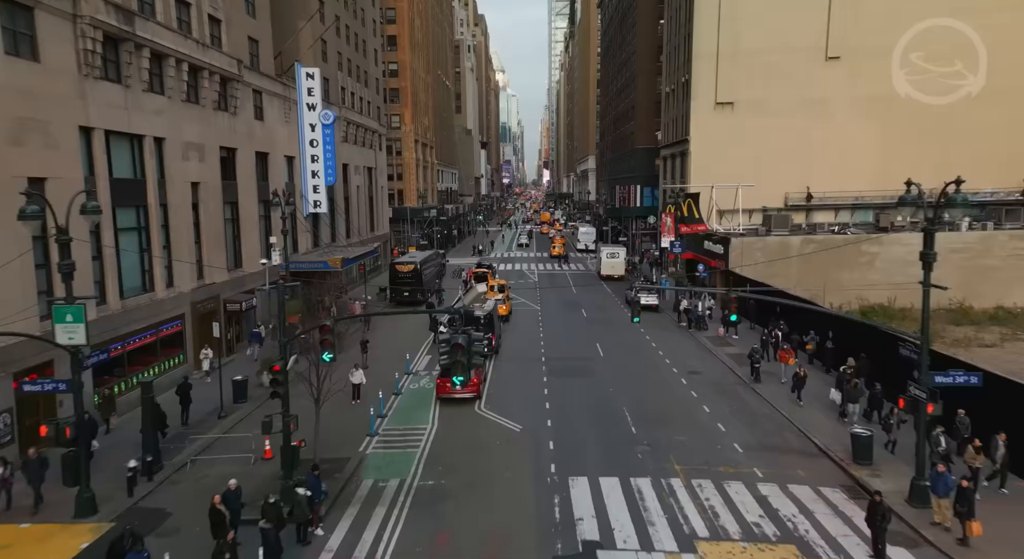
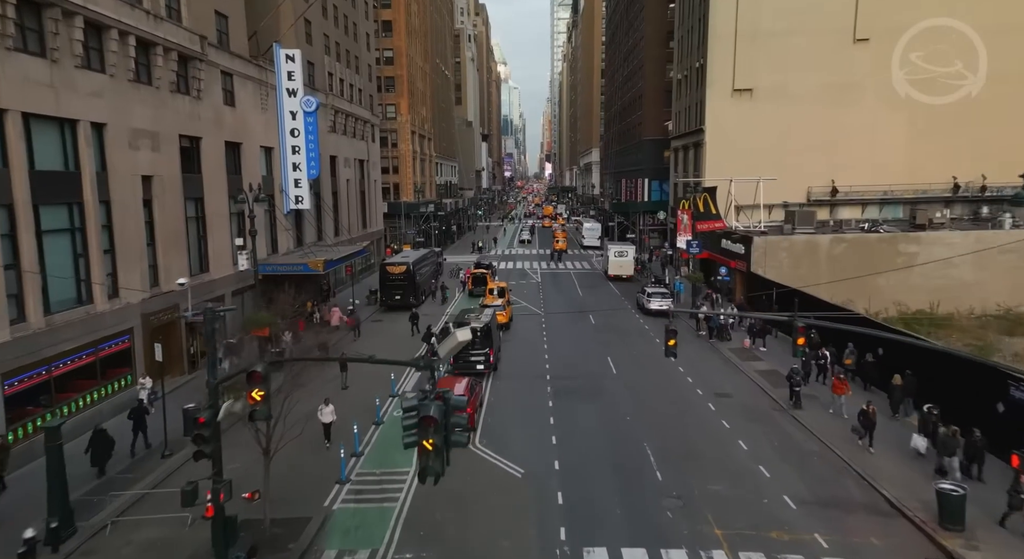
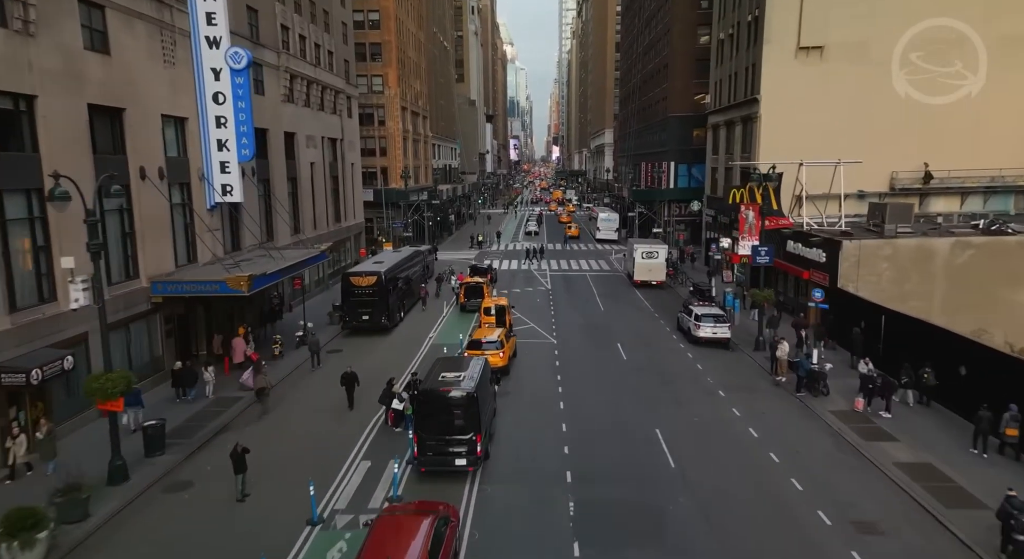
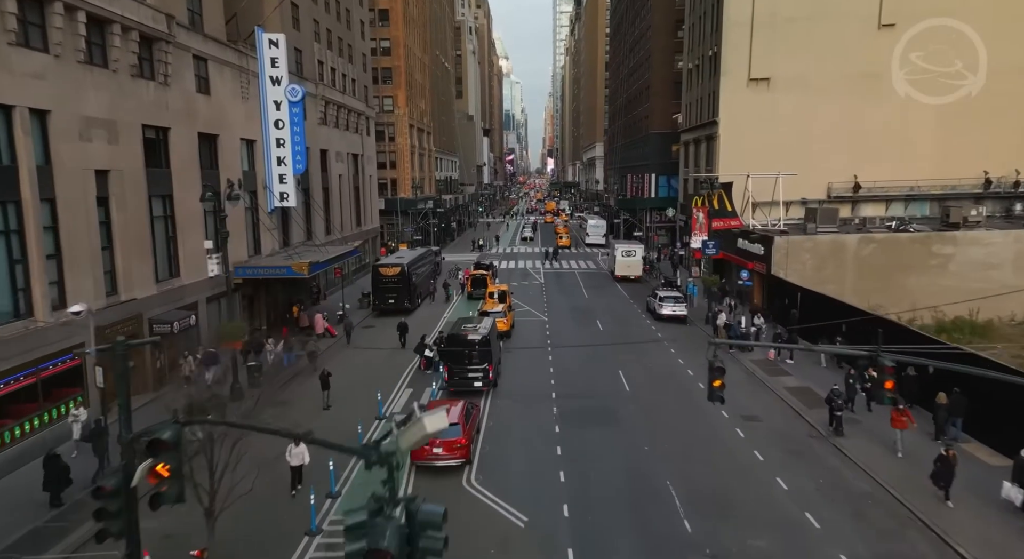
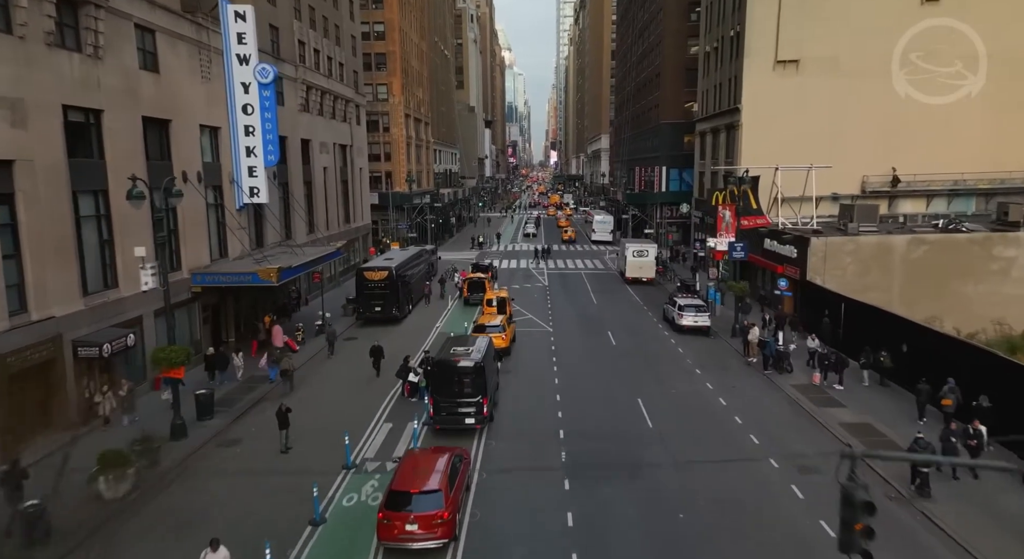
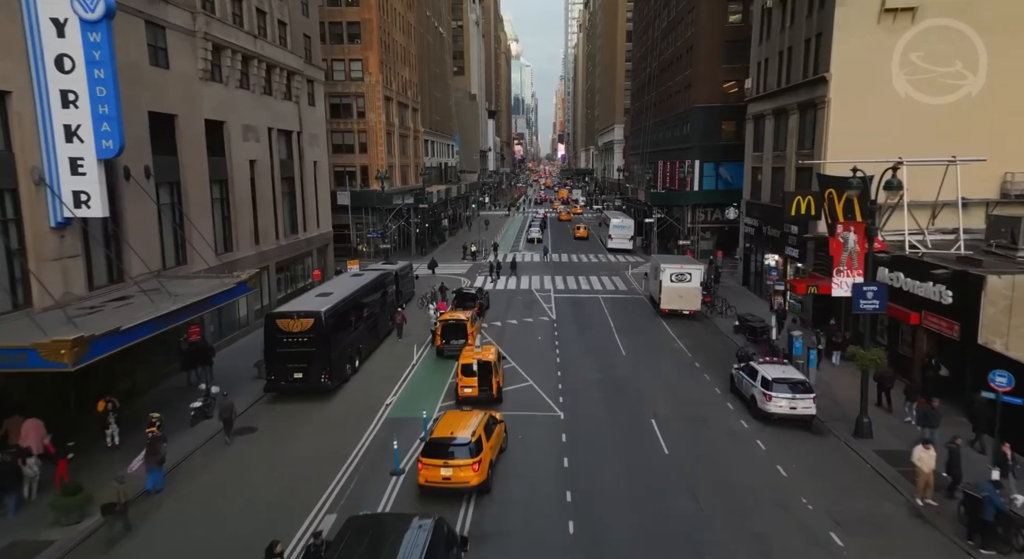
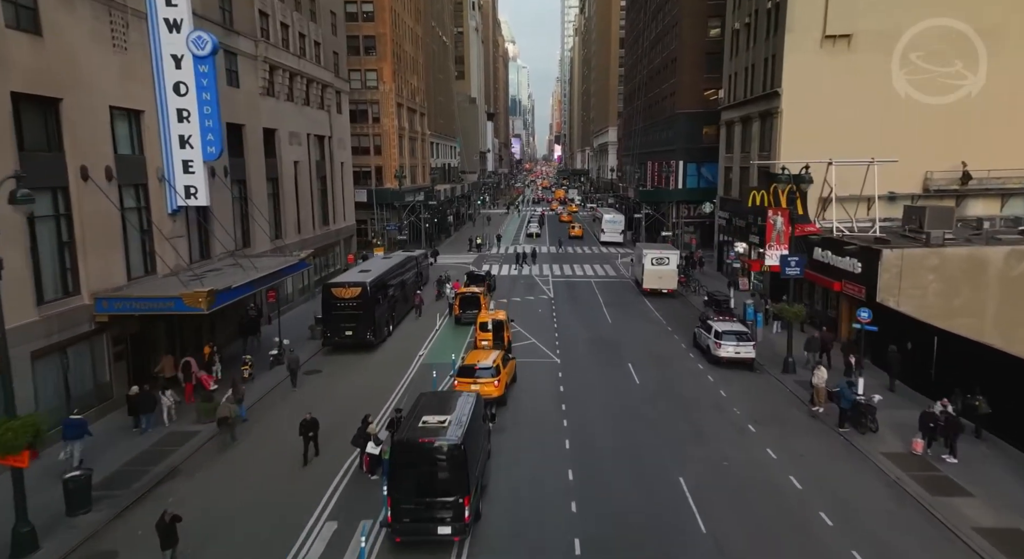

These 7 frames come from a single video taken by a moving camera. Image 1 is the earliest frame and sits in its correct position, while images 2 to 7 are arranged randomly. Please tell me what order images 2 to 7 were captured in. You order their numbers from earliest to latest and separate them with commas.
2, 4, 5, 3, 7, 6
